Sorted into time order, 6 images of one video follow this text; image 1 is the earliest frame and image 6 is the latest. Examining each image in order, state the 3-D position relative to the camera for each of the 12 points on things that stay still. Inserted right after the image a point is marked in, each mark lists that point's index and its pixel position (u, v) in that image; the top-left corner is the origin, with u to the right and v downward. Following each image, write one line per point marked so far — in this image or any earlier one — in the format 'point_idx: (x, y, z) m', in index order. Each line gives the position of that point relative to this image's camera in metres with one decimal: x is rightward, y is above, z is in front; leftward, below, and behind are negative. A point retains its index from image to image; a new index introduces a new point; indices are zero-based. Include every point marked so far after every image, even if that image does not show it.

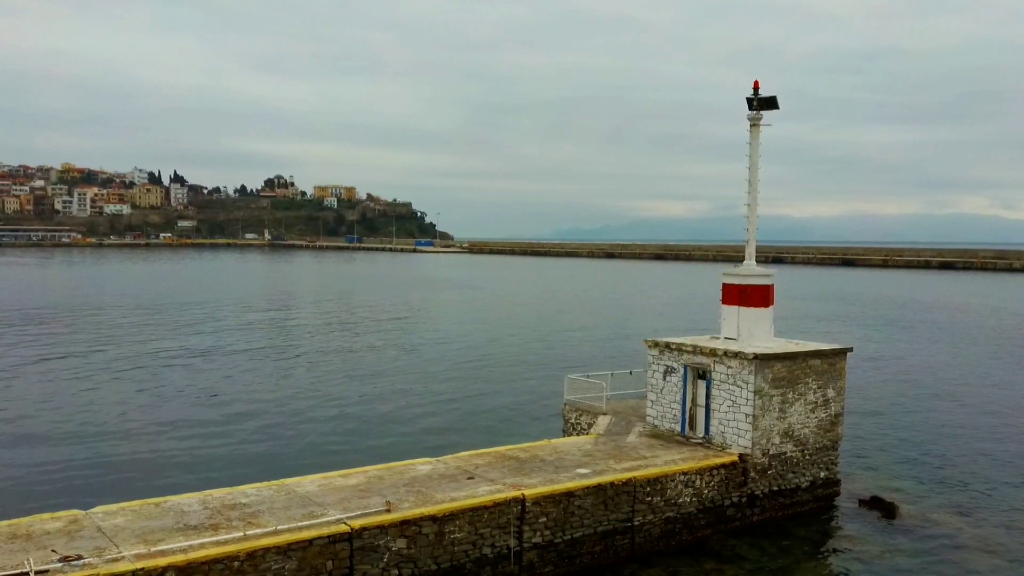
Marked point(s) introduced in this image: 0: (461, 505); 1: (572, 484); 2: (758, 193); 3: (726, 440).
0: (-0.6, -2.6, +9.3) m
1: (+0.8, -2.6, +10.3) m
2: (+4.2, +1.6, +13.2) m
3: (+3.5, -2.5, +12.6) m
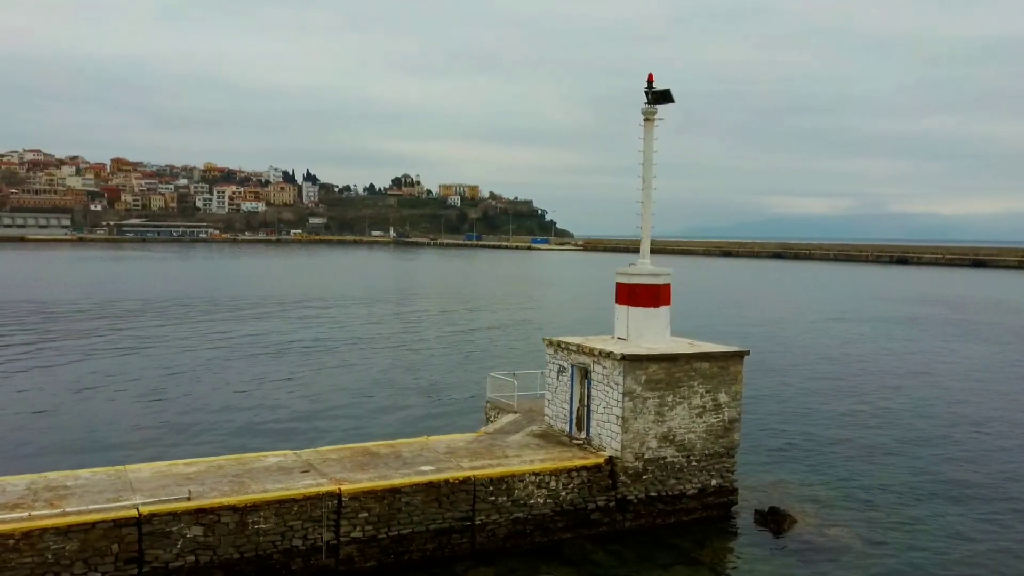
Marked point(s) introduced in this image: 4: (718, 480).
0: (-3.0, -2.6, +9.5) m
1: (-1.5, -2.6, +10.3) m
2: (+2.2, +1.6, +12.8) m
3: (+1.4, -2.5, +12.4) m
4: (+3.4, -3.2, +12.8) m
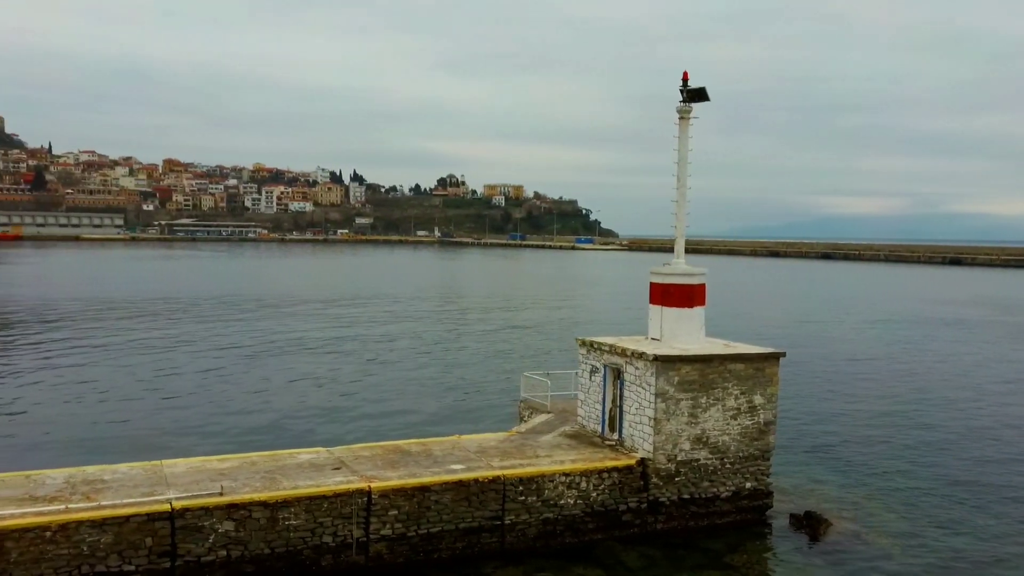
0: (-2.7, -2.5, +9.5) m
1: (-1.1, -2.6, +10.3) m
2: (+2.7, +1.6, +12.7) m
3: (+1.9, -2.5, +12.2) m
4: (+3.9, -3.2, +12.5) m
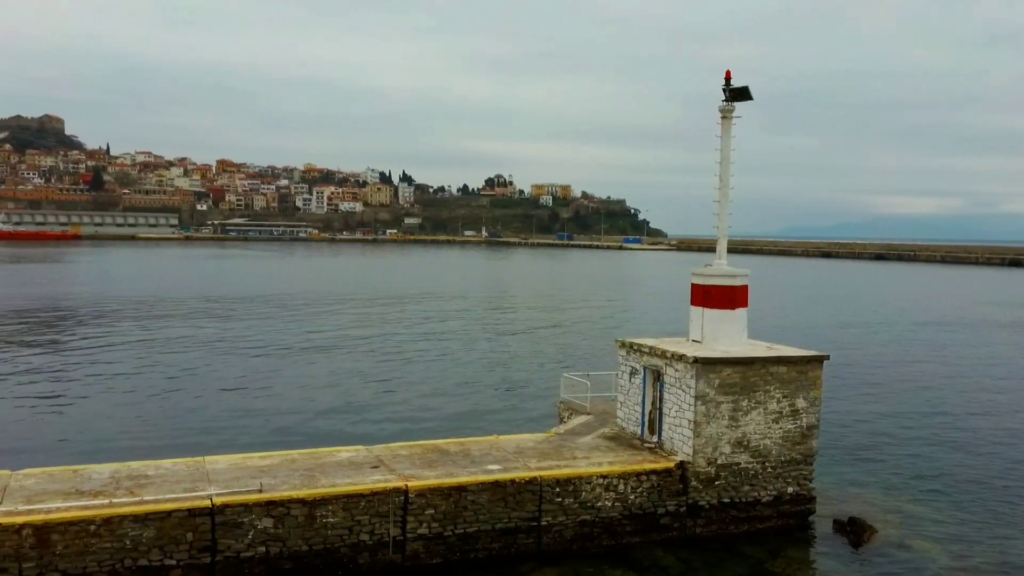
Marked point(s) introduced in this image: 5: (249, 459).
0: (-2.2, -2.5, +9.6) m
1: (-0.6, -2.6, +10.3) m
2: (+3.4, +1.6, +12.4) m
3: (+2.5, -2.5, +12.1) m
4: (+4.5, -3.2, +12.2) m
5: (-3.7, -2.4, +10.9) m
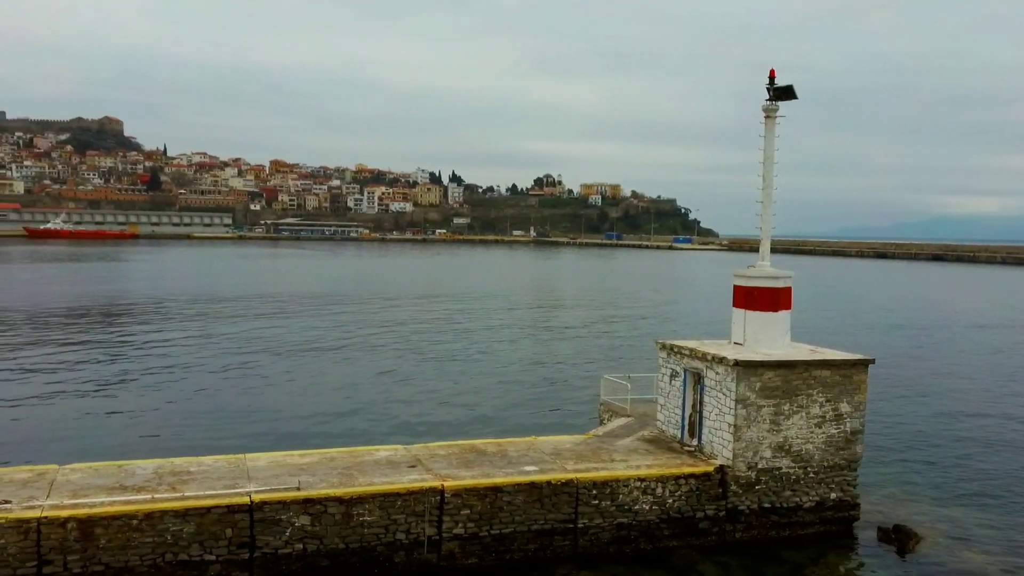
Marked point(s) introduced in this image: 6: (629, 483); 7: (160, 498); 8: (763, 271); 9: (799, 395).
0: (-1.8, -2.5, +9.6) m
1: (-0.1, -2.6, +10.3) m
2: (+4.0, +1.6, +12.2) m
3: (+3.1, -2.5, +11.8) m
4: (+5.1, -3.2, +11.9) m
5: (-3.2, -2.4, +11.0) m
6: (+1.6, -2.7, +10.8) m
7: (-4.1, -2.5, +9.0) m
8: (+4.0, +0.3, +12.4) m
9: (+4.3, -1.6, +11.5) m
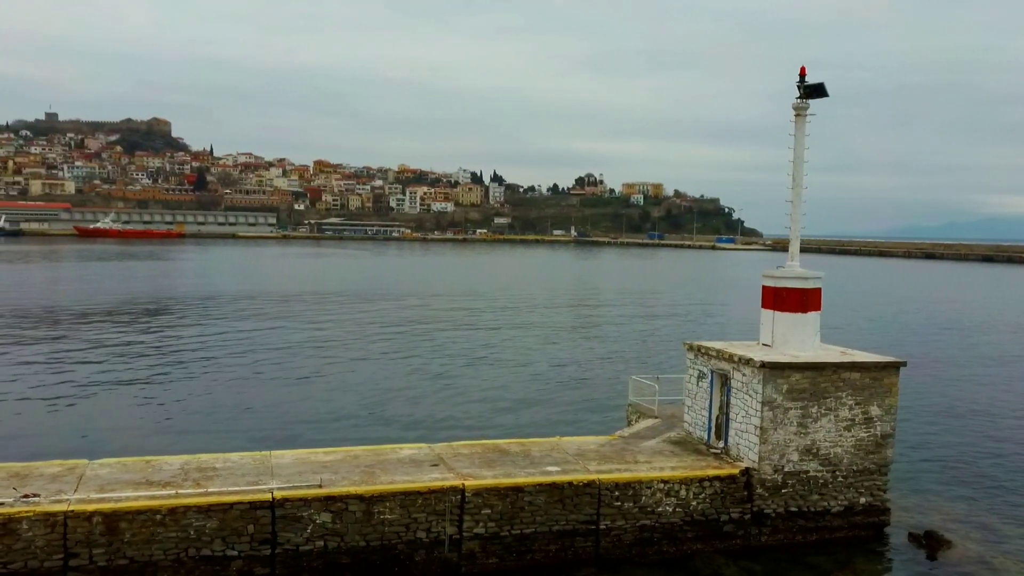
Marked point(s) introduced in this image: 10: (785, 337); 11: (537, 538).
0: (-1.5, -2.5, +9.7) m
1: (+0.2, -2.5, +10.2) m
2: (+4.3, +1.6, +11.9) m
3: (+3.4, -2.5, +11.7) m
4: (+5.4, -3.2, +11.7) m
5: (-2.9, -2.4, +11.1) m
6: (+1.9, -2.7, +10.7) m
7: (-3.9, -2.4, +9.2) m
8: (+4.4, +0.3, +12.1) m
9: (+4.6, -1.6, +11.3) m
10: (+4.3, -0.8, +12.3) m
11: (+0.3, -3.4, +10.3) m
